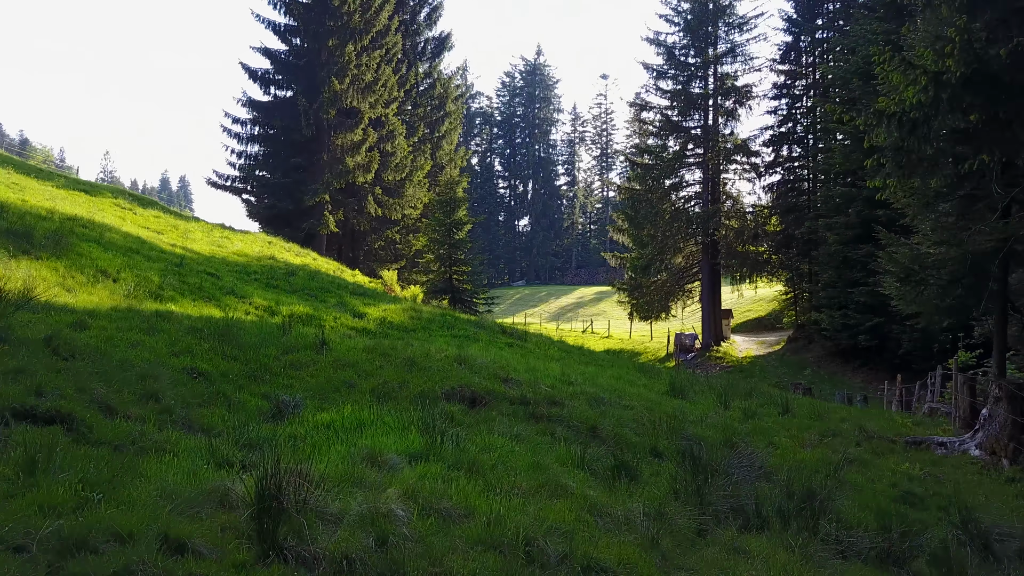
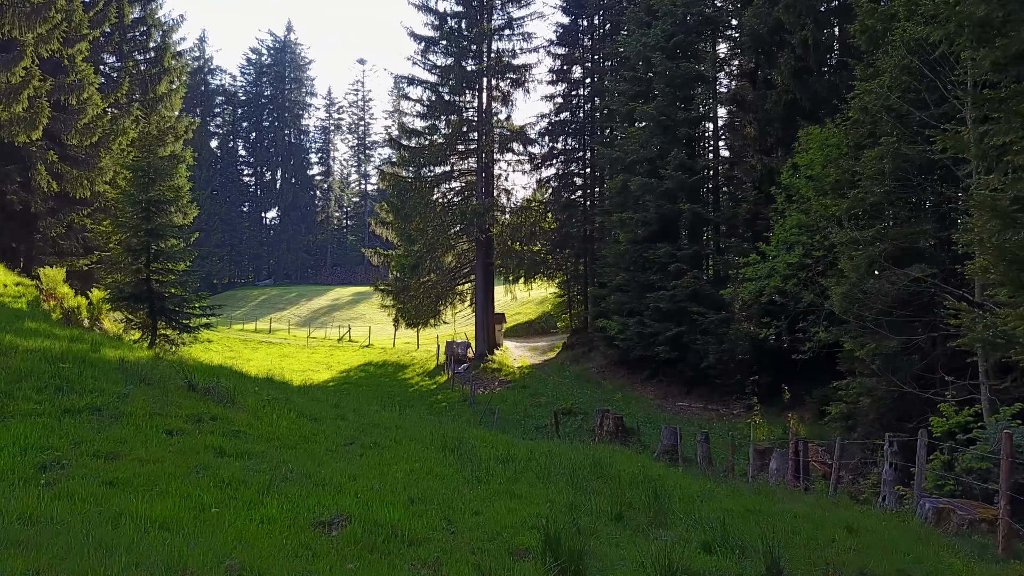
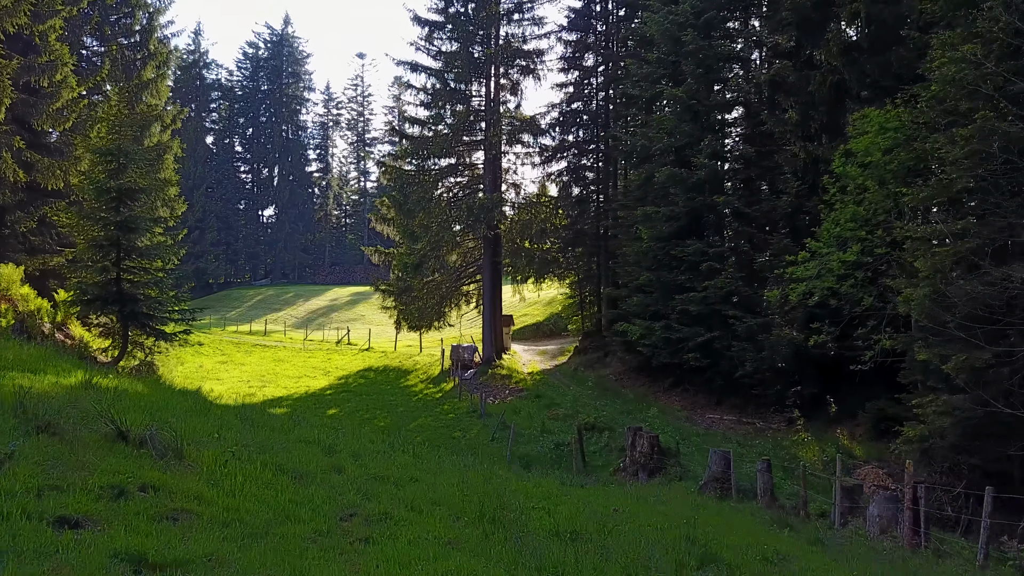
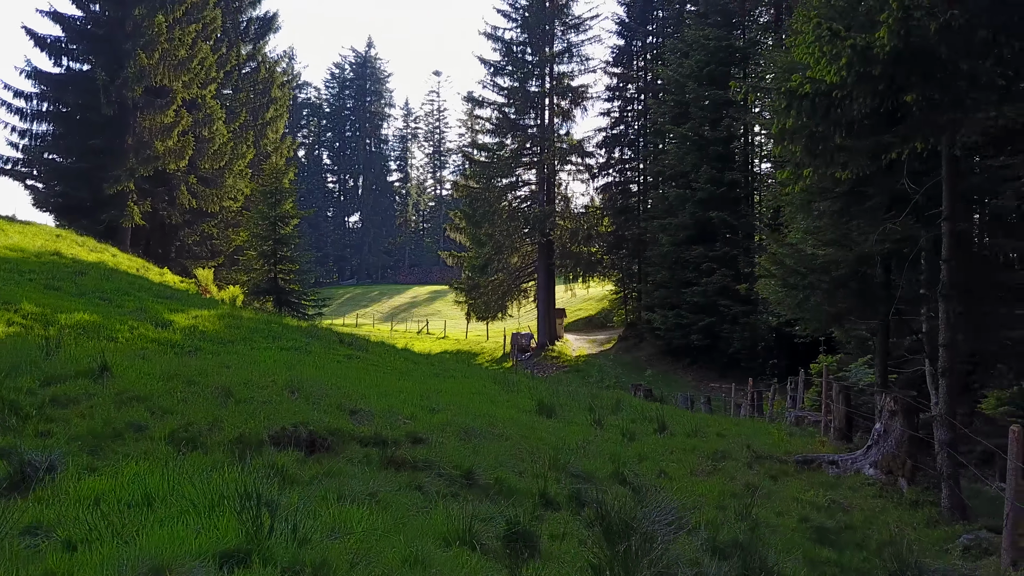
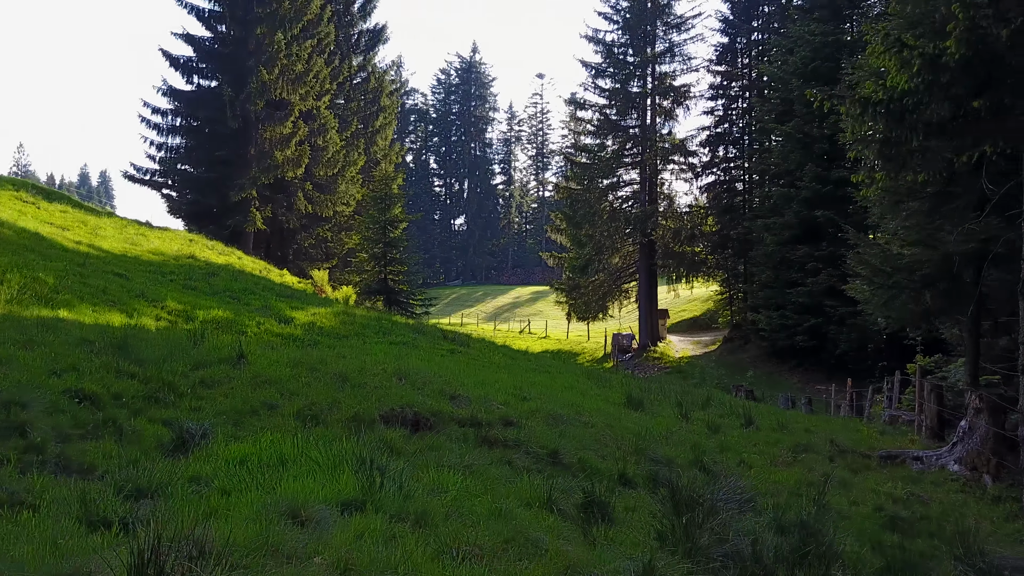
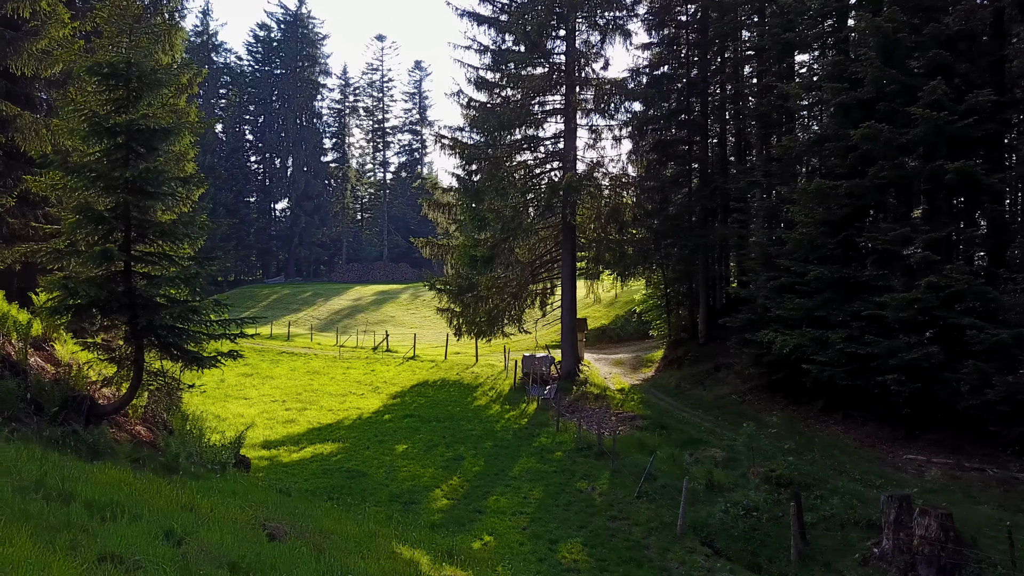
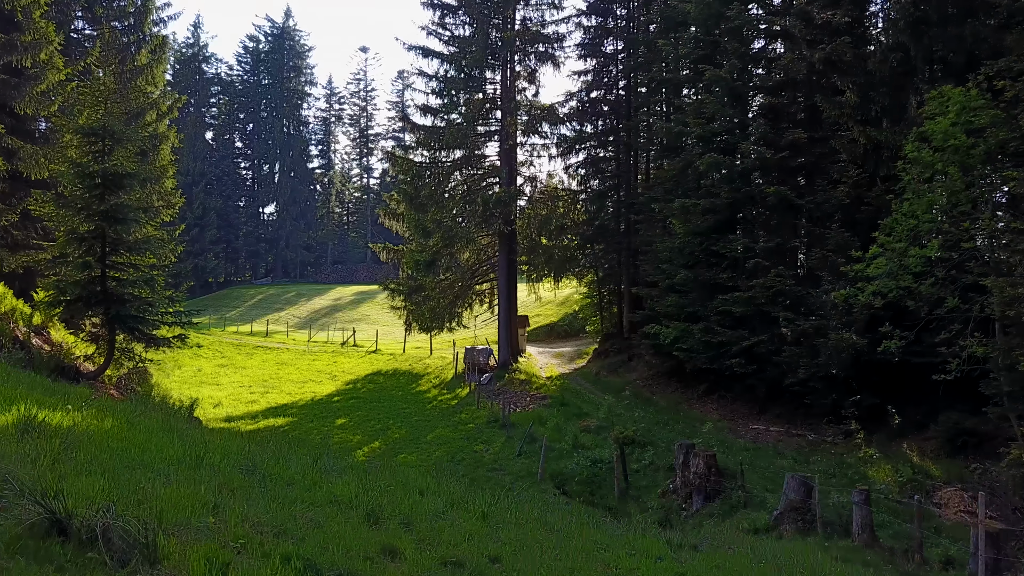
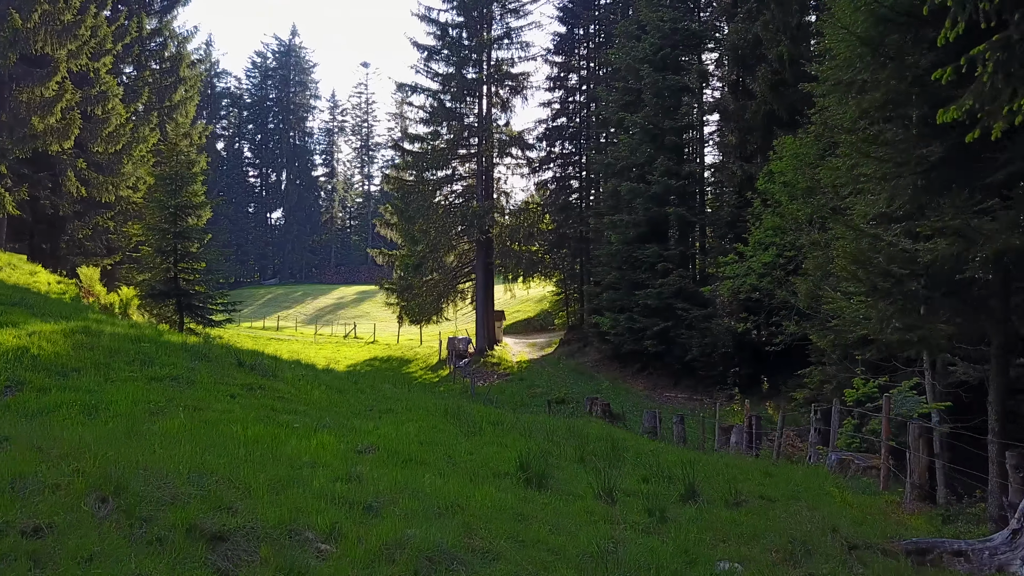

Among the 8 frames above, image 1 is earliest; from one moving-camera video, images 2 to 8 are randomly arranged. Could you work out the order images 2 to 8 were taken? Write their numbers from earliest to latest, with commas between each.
5, 4, 8, 2, 3, 7, 6
